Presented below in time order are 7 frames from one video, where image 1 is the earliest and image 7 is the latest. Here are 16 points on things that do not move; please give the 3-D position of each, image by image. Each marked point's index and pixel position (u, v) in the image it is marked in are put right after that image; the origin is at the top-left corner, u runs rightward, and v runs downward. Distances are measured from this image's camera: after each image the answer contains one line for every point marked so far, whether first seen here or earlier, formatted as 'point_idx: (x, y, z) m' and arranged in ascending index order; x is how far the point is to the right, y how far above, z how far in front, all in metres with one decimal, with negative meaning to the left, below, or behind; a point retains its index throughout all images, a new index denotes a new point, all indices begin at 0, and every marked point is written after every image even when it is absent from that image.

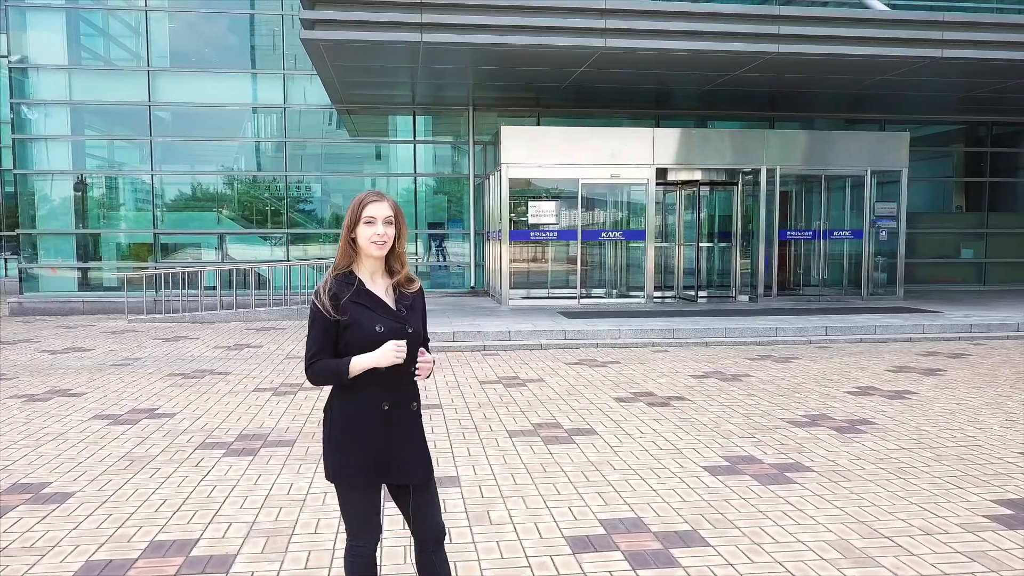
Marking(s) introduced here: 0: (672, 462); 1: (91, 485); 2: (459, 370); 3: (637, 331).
0: (+1.0, -1.0, +6.7) m
1: (-2.5, -1.1, +6.4) m
2: (-0.4, -0.6, +8.3) m
3: (+1.0, -0.4, +9.4) m
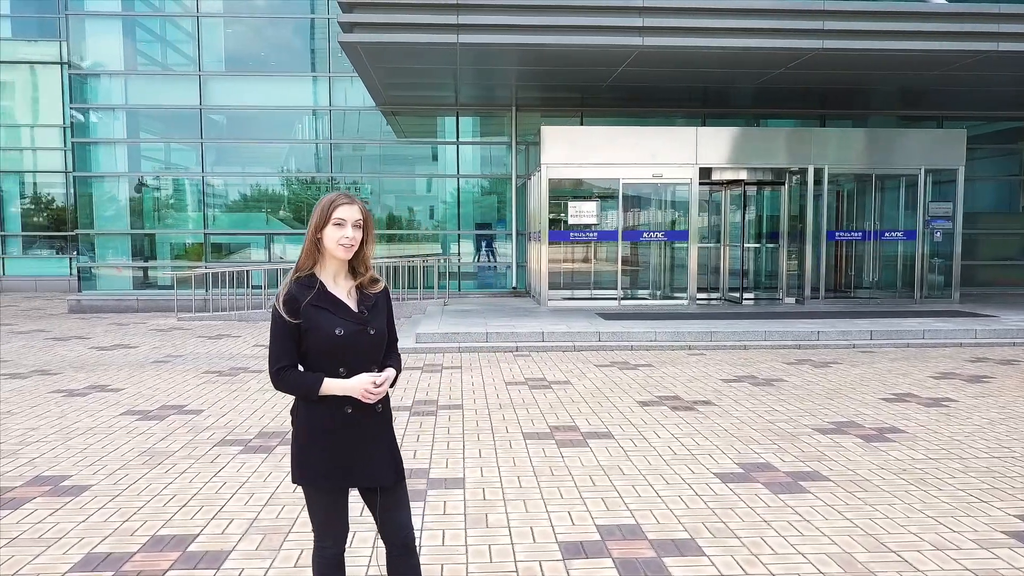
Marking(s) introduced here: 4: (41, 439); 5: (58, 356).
0: (+1.0, -1.1, +6.6) m
1: (-2.4, -1.1, +6.6) m
2: (-0.2, -0.6, +8.3) m
3: (+1.3, -0.4, +9.3) m
4: (-3.0, -0.9, +7.1) m
5: (-3.6, -0.5, +8.7) m
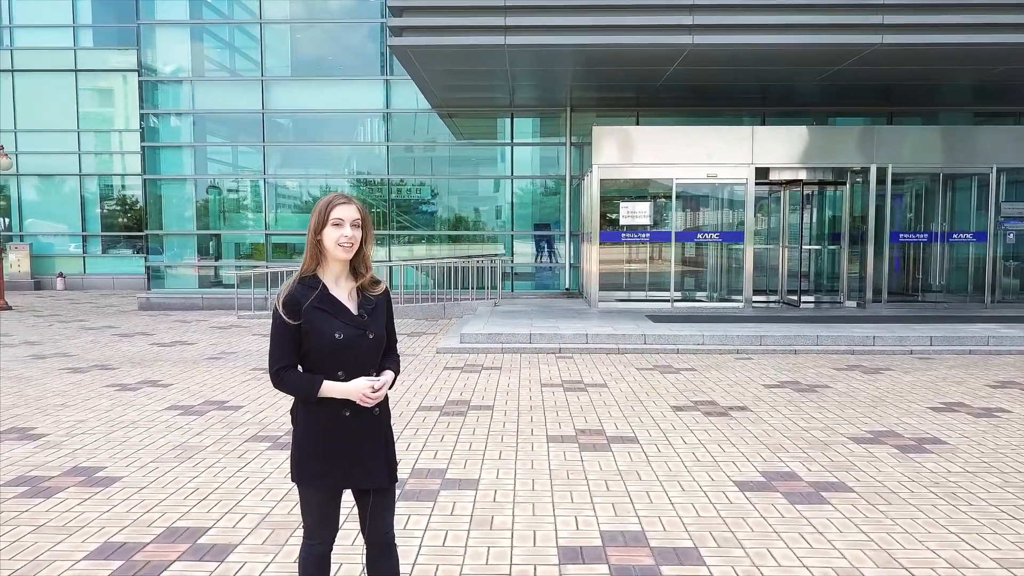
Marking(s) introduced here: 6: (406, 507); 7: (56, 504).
0: (+1.1, -1.1, +6.5) m
1: (-2.3, -1.1, +6.9) m
2: (+0.1, -0.6, +8.3) m
3: (+1.7, -0.4, +9.1) m
4: (-2.8, -0.9, +7.5) m
5: (-3.2, -0.5, +9.1) m
6: (-0.6, -1.2, +6.1) m
7: (-2.6, -1.2, +6.4) m
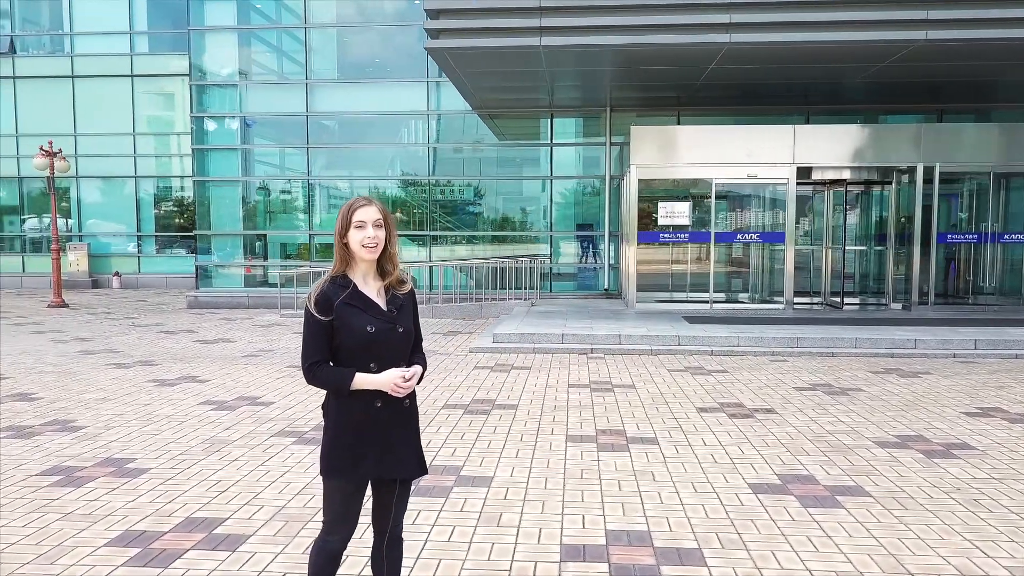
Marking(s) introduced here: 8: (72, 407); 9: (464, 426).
0: (+1.2, -1.1, +6.4) m
1: (-2.2, -1.1, +7.1) m
2: (+0.3, -0.6, +8.4) m
3: (+2.0, -0.4, +9.0) m
4: (-2.7, -0.9, +7.7) m
5: (-2.9, -0.5, +9.3) m
6: (-0.5, -1.2, +6.2) m
7: (-2.5, -1.2, +6.7) m
8: (-3.2, -0.8, +8.0) m
9: (-0.3, -0.9, +7.3) m
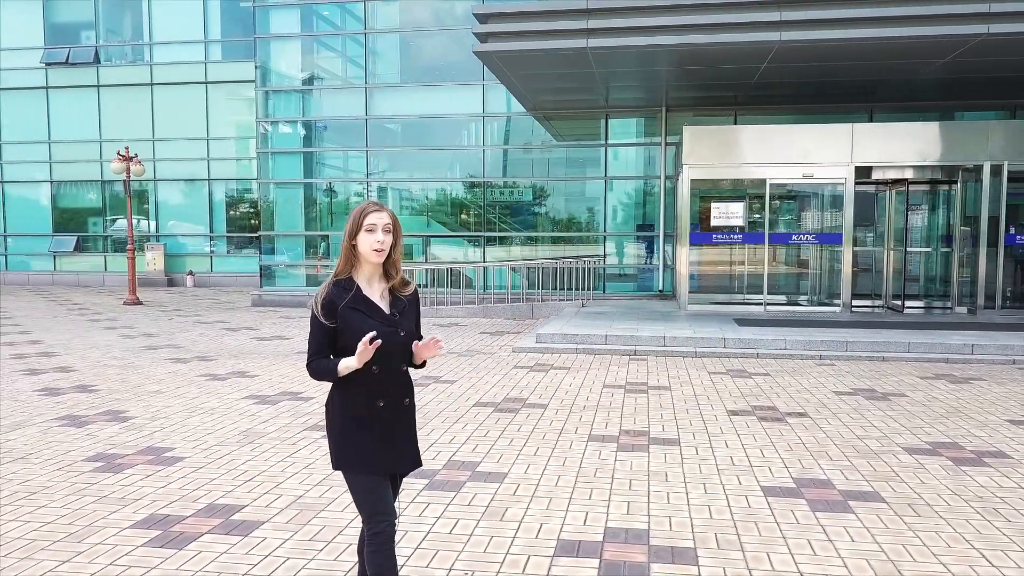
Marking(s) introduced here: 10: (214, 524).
0: (+1.2, -1.1, +6.3) m
1: (-2.0, -1.1, +7.4) m
2: (+0.6, -0.6, +8.4) m
3: (+2.3, -0.4, +8.8) m
4: (-2.5, -0.9, +8.0) m
5: (-2.5, -0.5, +9.7) m
6: (-0.5, -1.2, +6.3) m
7: (-2.4, -1.2, +7.0) m
8: (-2.9, -0.8, +8.4) m
9: (-0.2, -0.9, +7.4) m
10: (-1.6, -1.3, +6.2) m
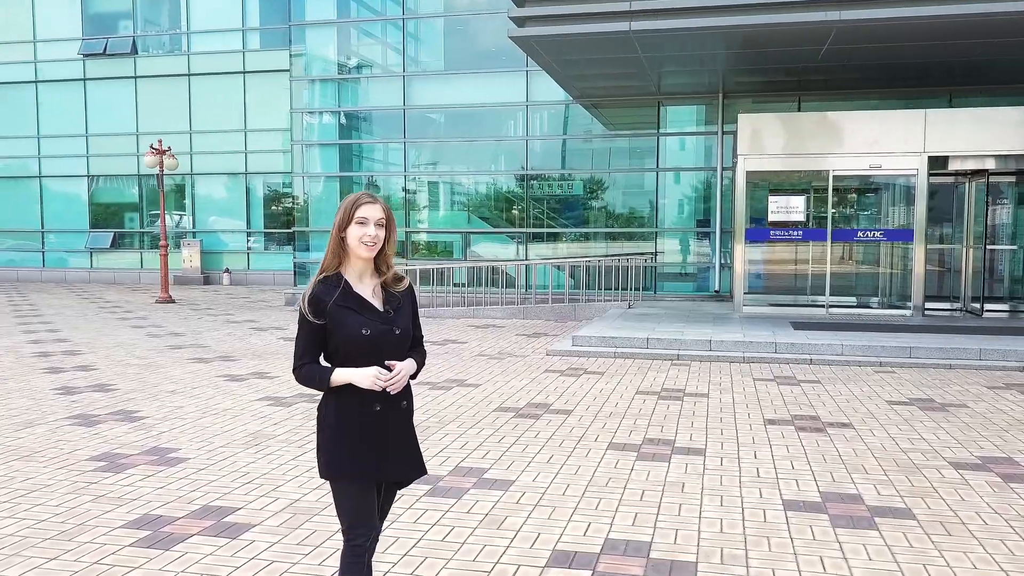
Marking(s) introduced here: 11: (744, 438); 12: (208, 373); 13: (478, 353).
0: (+1.2, -1.1, +5.6) m
1: (-1.9, -1.0, +7.0) m
2: (+0.8, -0.6, +7.7) m
3: (+2.6, -0.4, +8.0) m
4: (-2.3, -0.9, +7.7) m
5: (-2.2, -0.5, +9.3) m
6: (-0.5, -1.2, +5.7) m
7: (-2.3, -1.1, +6.6) m
8: (-2.7, -0.8, +8.1) m
9: (0.0, -0.9, +6.8) m
10: (-1.6, -1.3, +5.8) m
11: (+1.4, -0.9, +6.5) m
12: (-2.3, -0.7, +8.5) m
13: (-0.3, -0.5, +9.0) m
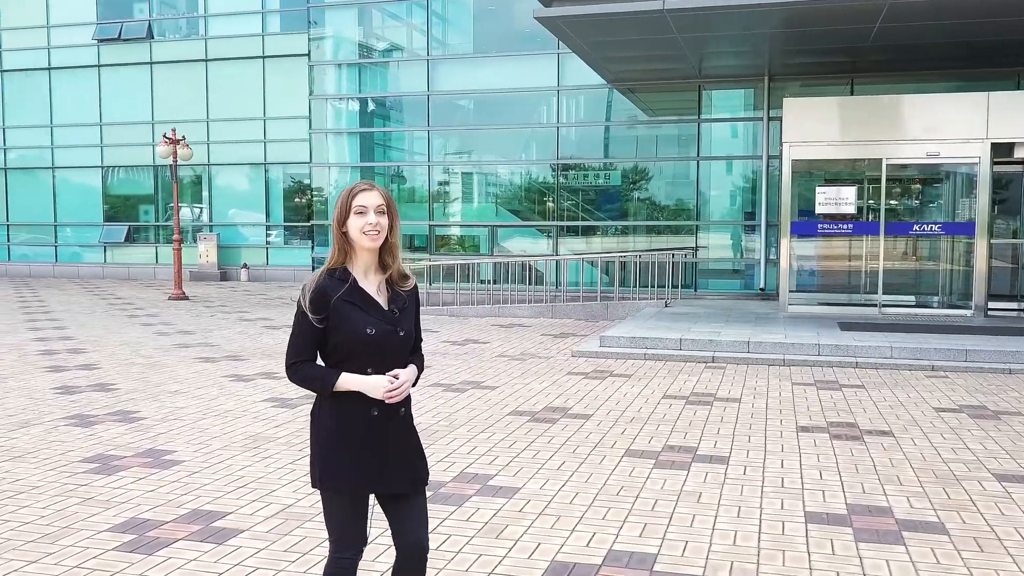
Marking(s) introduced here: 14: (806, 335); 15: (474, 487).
0: (+1.3, -1.0, +4.9) m
1: (-1.8, -1.0, +6.5) m
2: (+0.9, -0.6, +7.1) m
3: (+2.7, -0.4, +7.3) m
4: (-2.1, -0.8, +7.2) m
5: (-2.0, -0.4, +8.8) m
6: (-0.4, -1.1, +5.2) m
7: (-2.2, -1.1, +6.1) m
8: (-2.5, -0.8, +7.6) m
9: (+0.1, -0.8, +6.2) m
10: (-1.6, -1.2, +5.3) m
11: (+1.4, -0.9, +5.8) m
12: (-2.1, -0.6, +8.1) m
13: (-0.1, -0.5, +8.4) m
14: (+2.1, -0.3, +7.9) m
15: (-0.2, -1.0, +5.4) m
